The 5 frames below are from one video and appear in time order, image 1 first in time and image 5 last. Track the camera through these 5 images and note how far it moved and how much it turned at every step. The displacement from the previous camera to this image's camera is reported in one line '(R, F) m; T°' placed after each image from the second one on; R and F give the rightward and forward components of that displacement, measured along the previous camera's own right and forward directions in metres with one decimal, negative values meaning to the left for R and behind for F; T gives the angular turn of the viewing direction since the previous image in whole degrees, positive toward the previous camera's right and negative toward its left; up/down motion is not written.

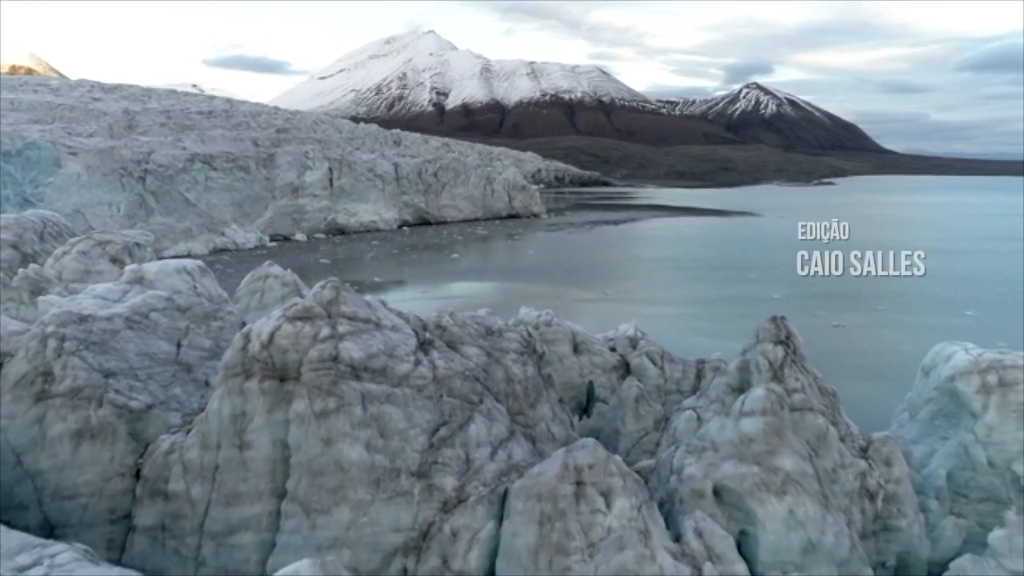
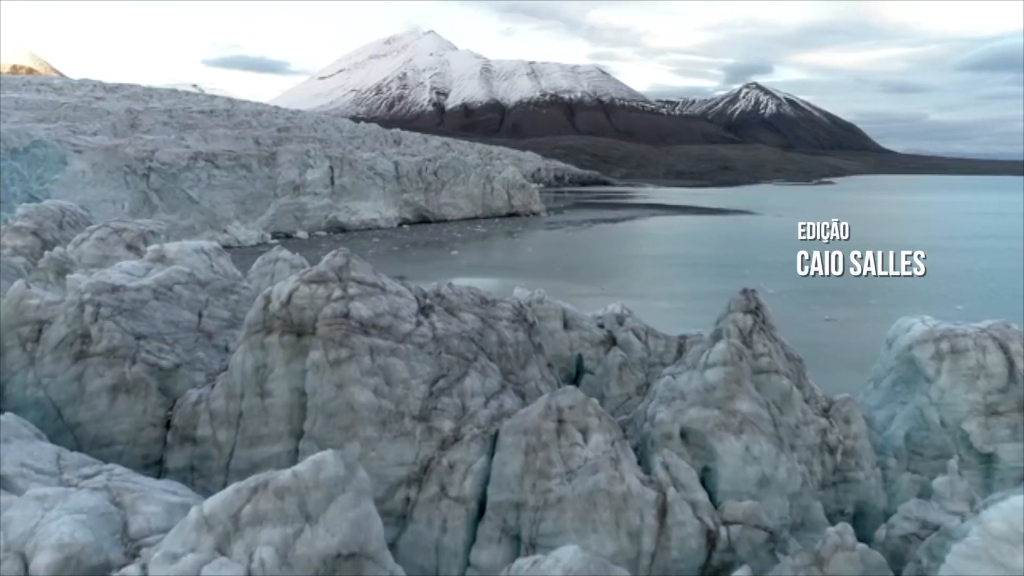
(+0.1, -1.0) m; 0°
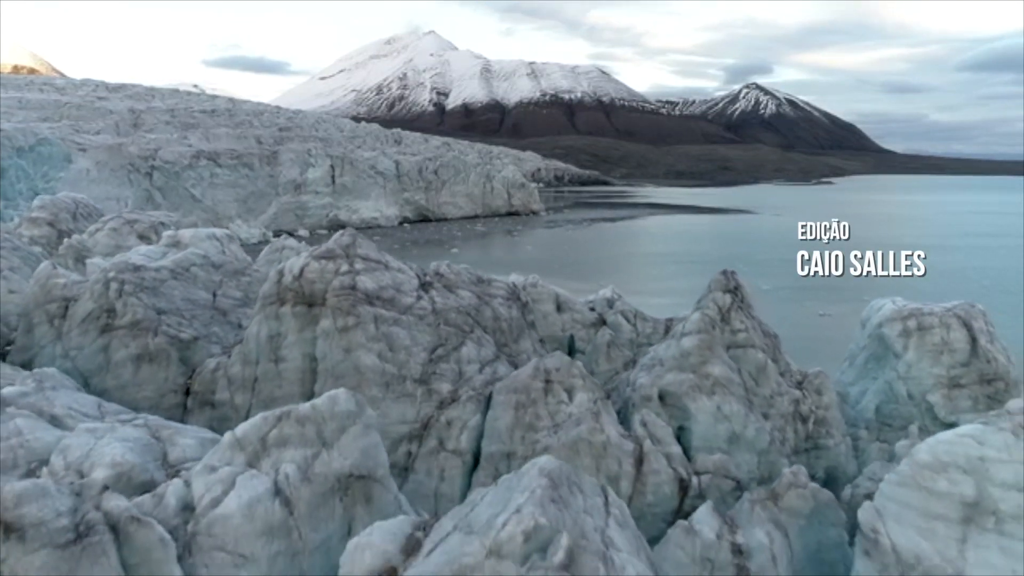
(+0.1, -0.8) m; 0°
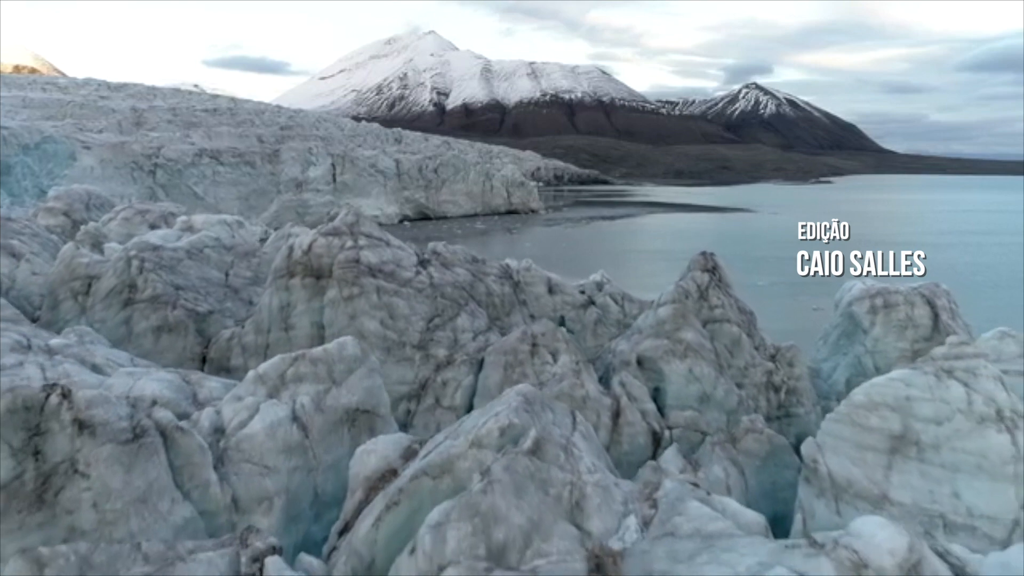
(+0.1, -0.8) m; 0°
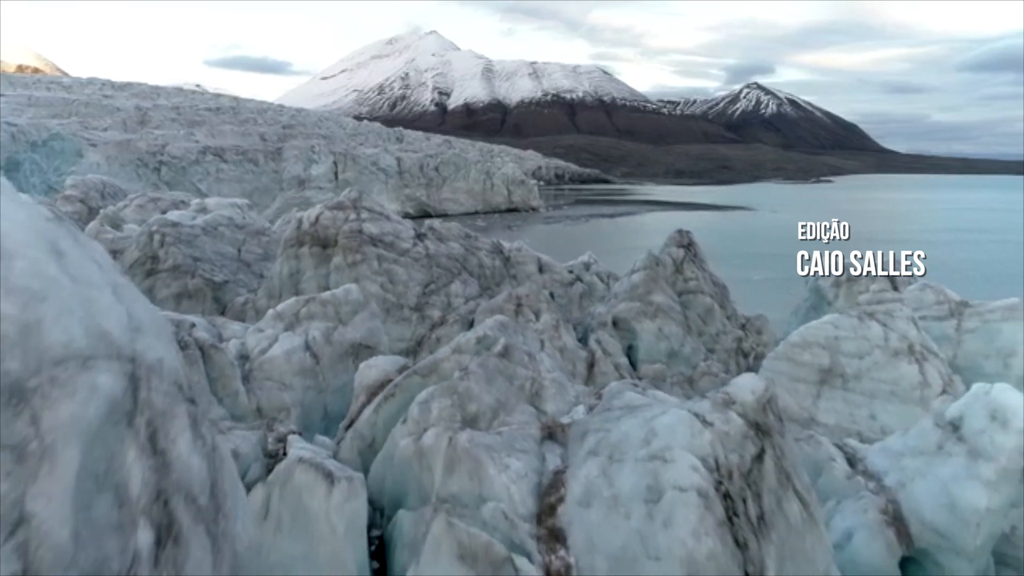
(+0.2, -1.1) m; 0°
